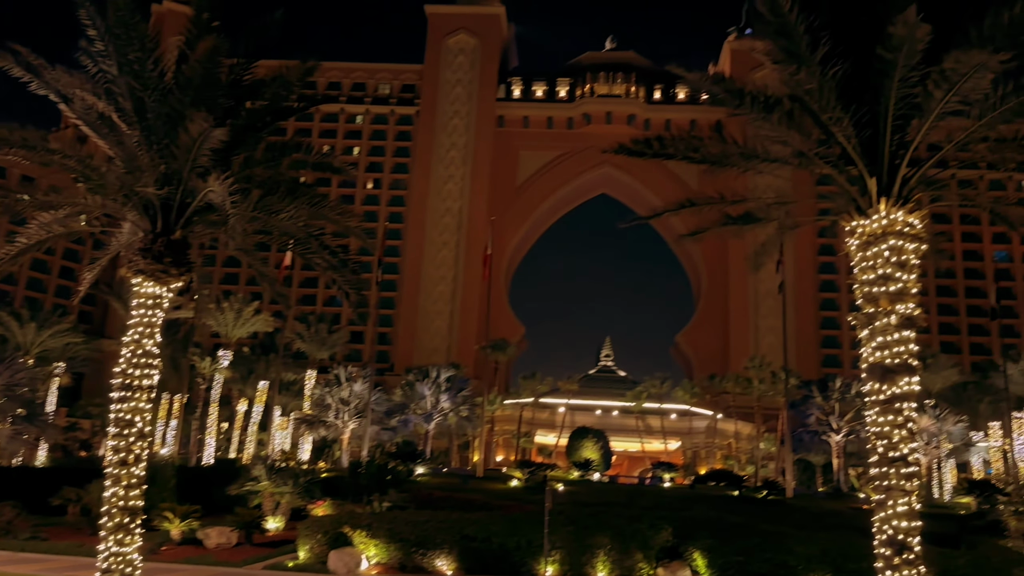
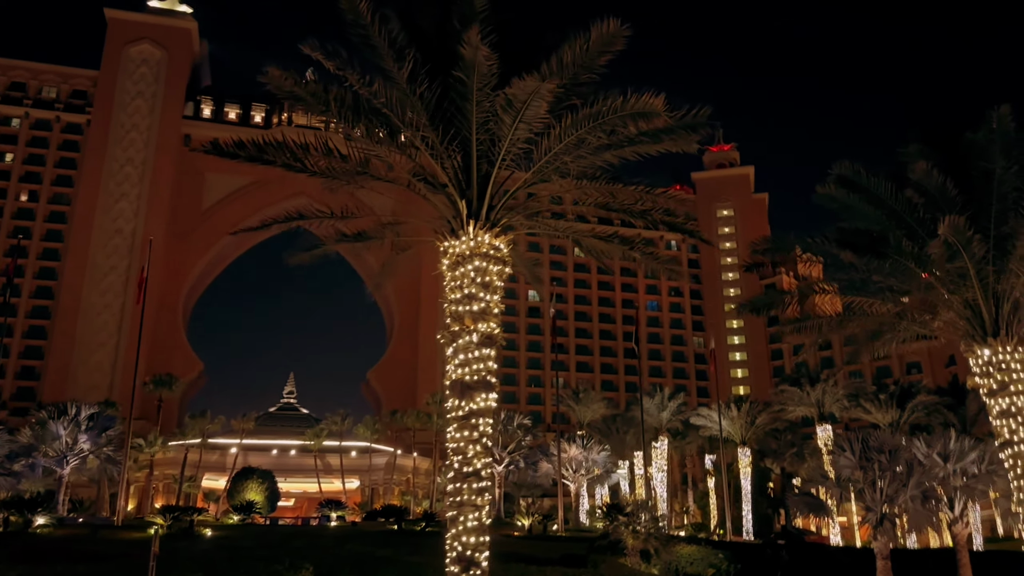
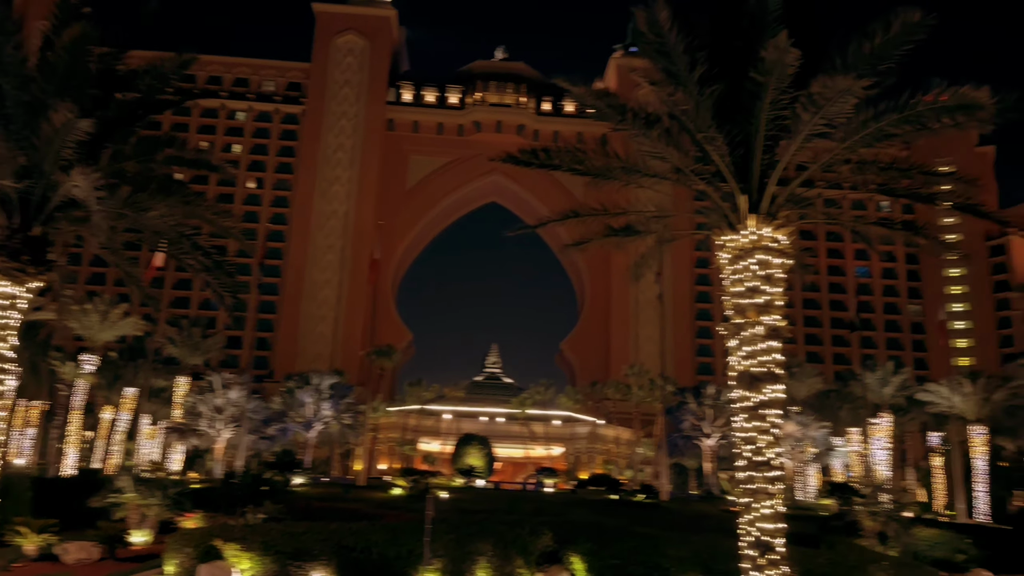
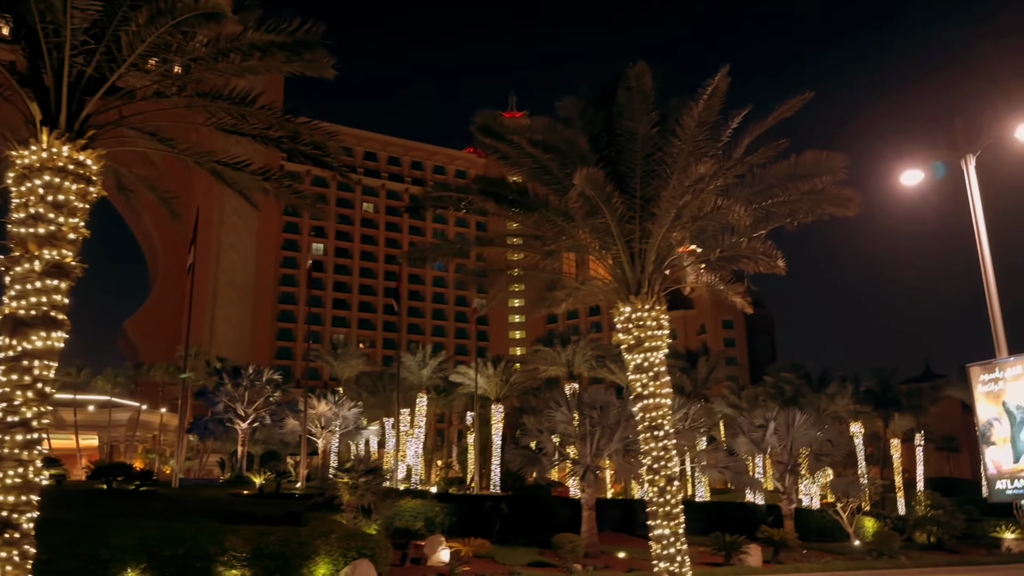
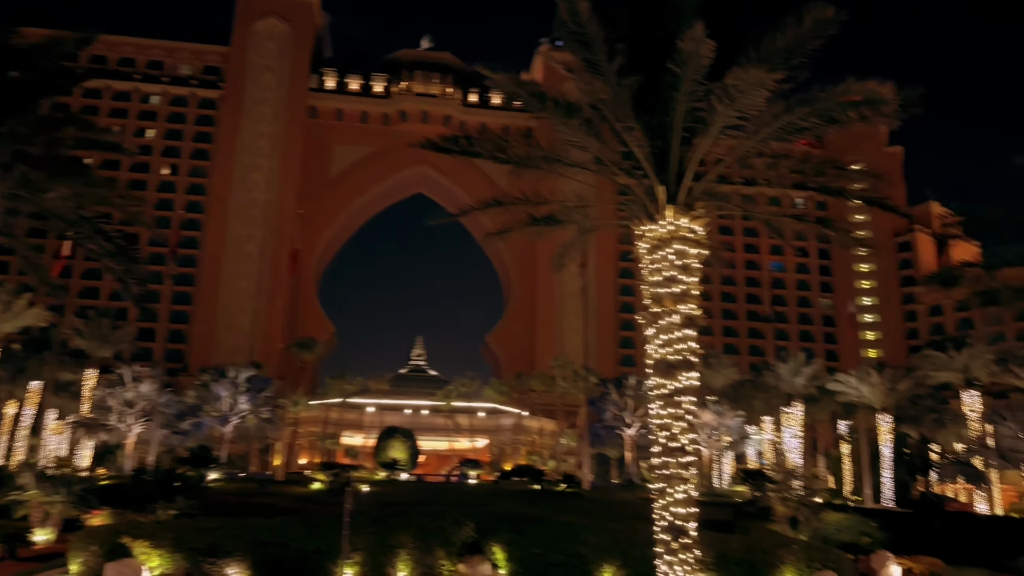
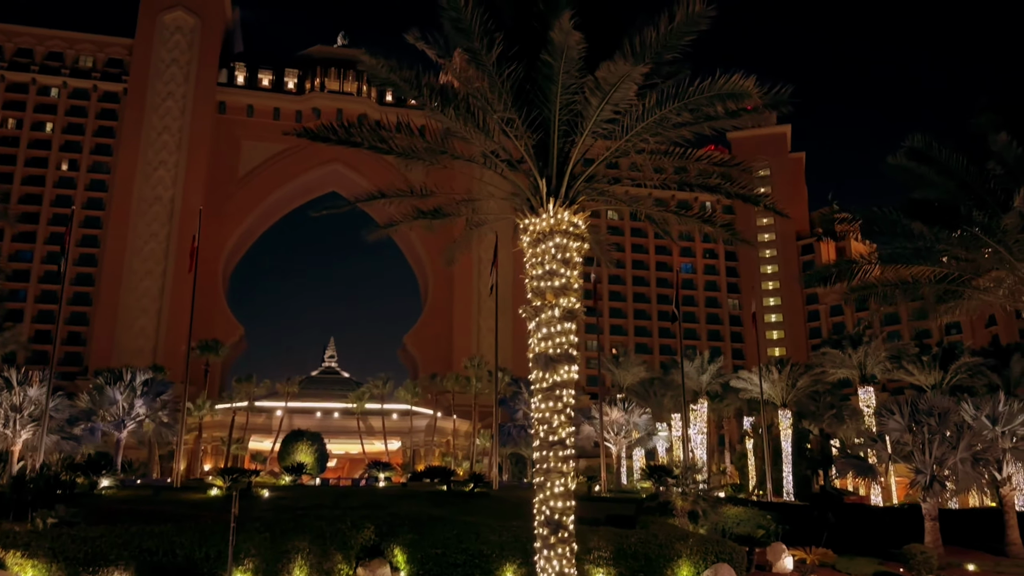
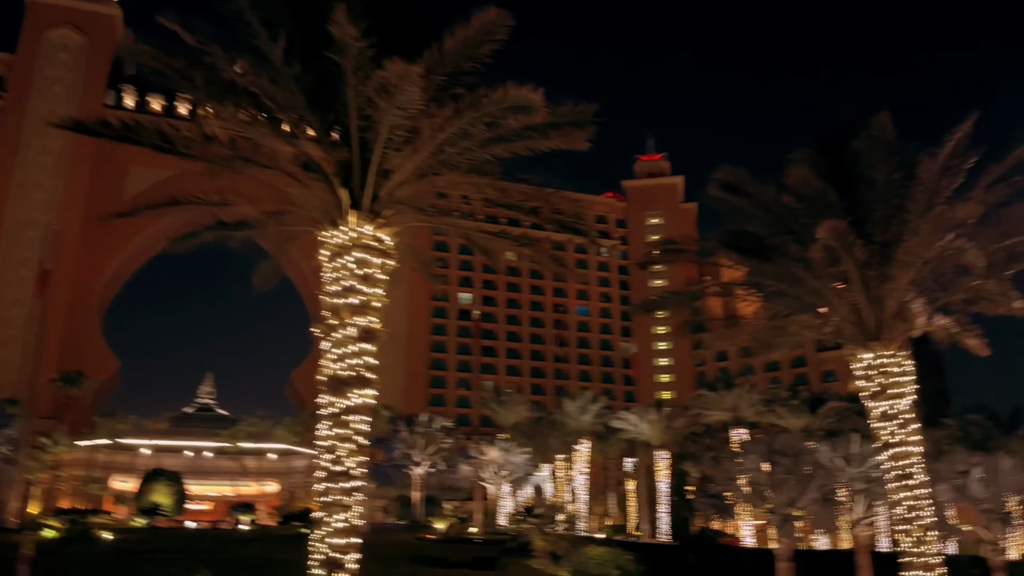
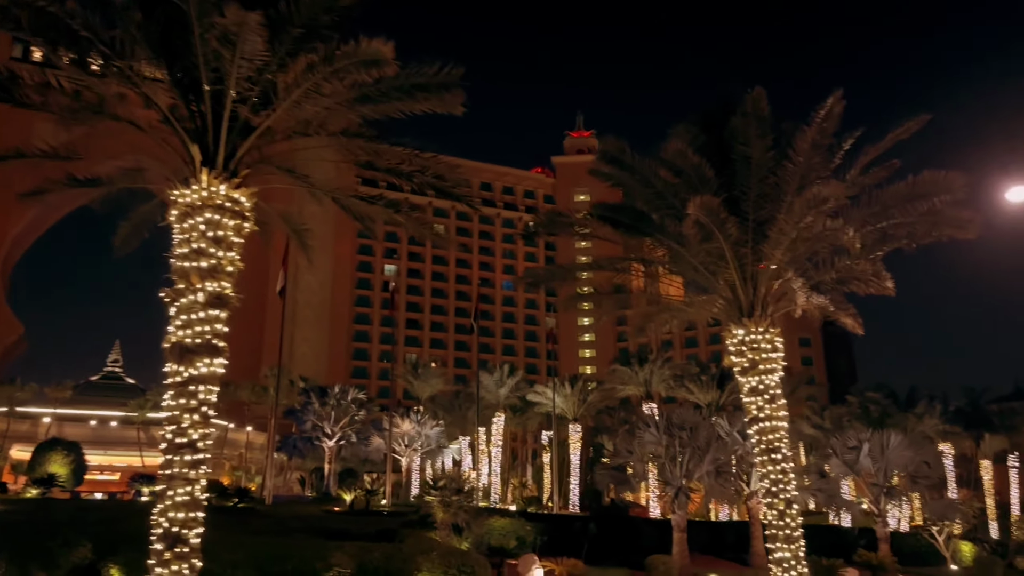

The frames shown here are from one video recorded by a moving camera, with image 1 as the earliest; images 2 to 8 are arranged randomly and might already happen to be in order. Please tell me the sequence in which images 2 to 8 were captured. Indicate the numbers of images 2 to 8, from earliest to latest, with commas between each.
3, 5, 6, 2, 7, 8, 4
